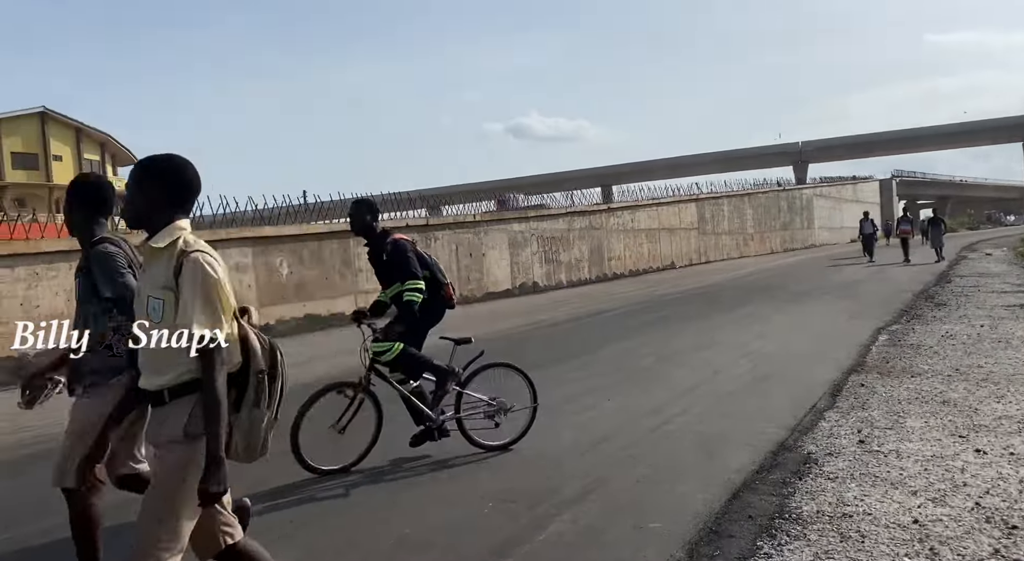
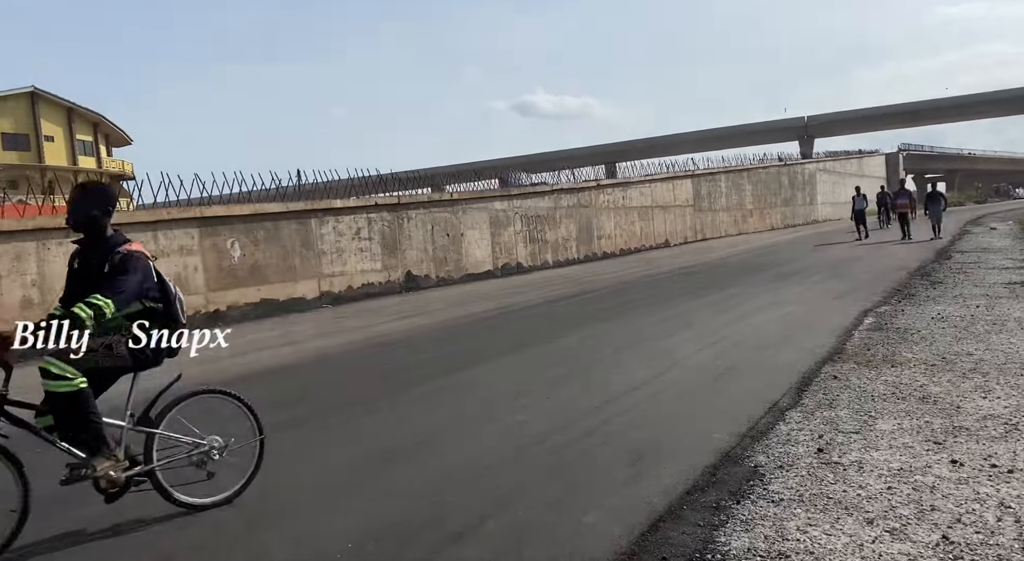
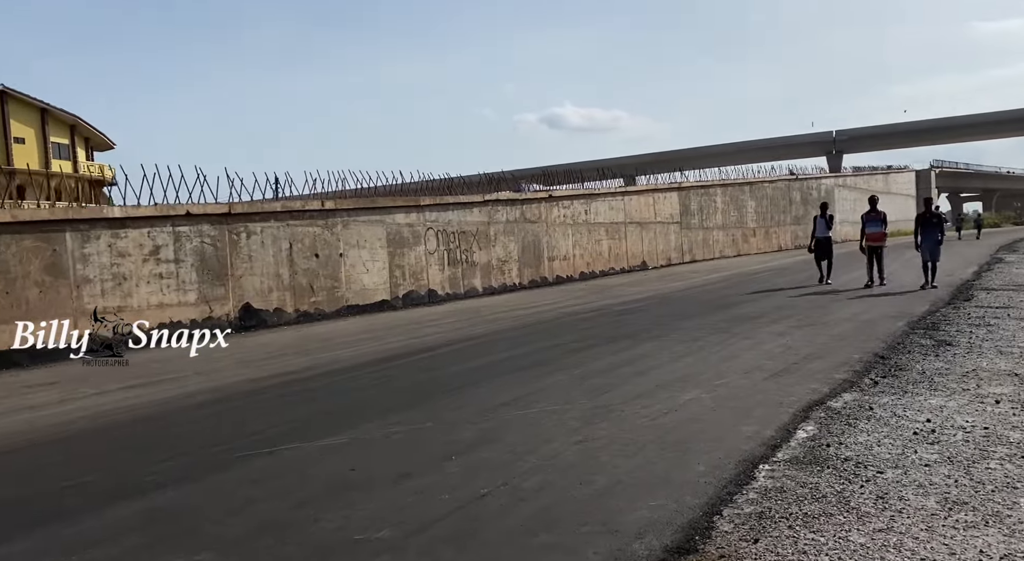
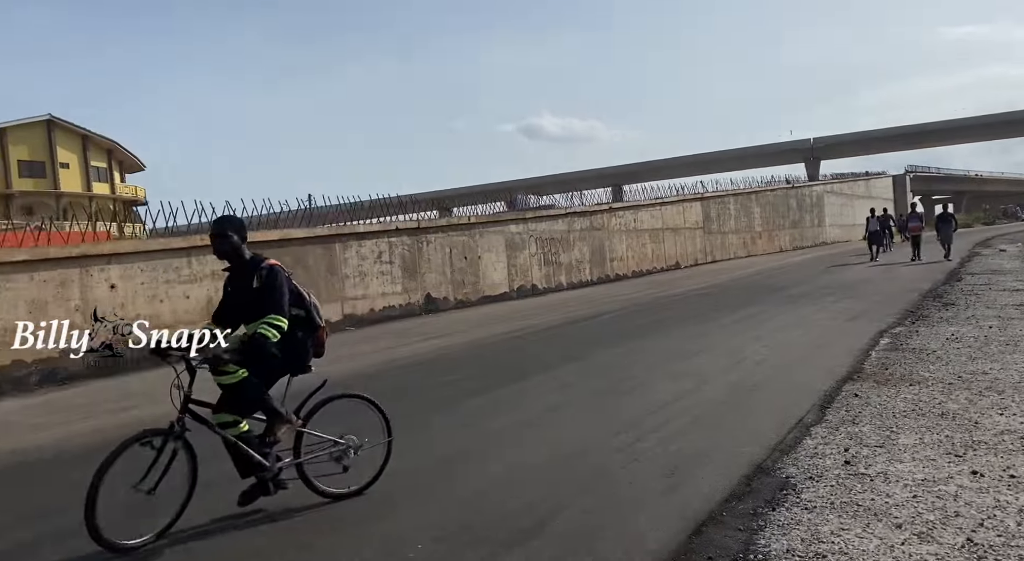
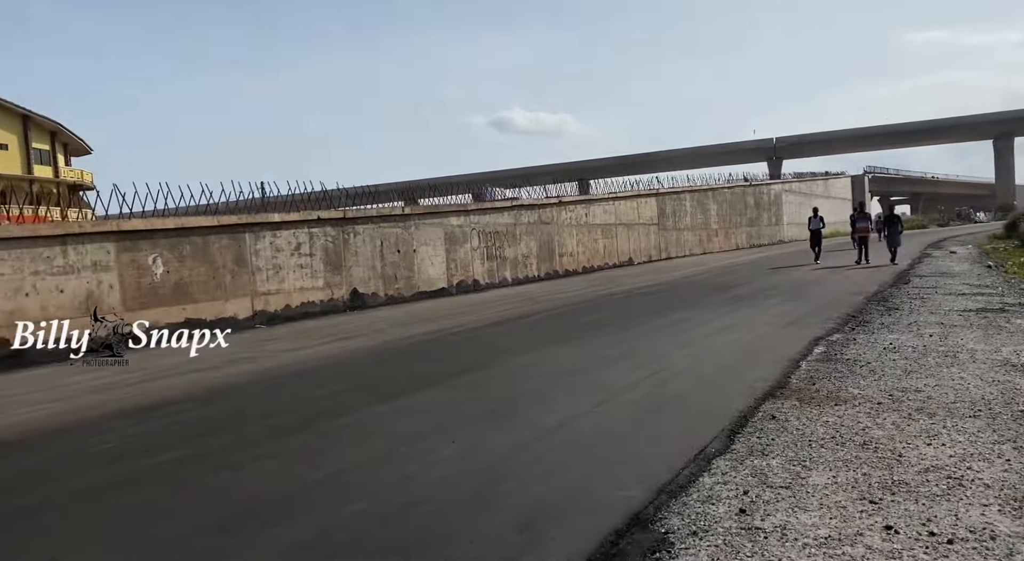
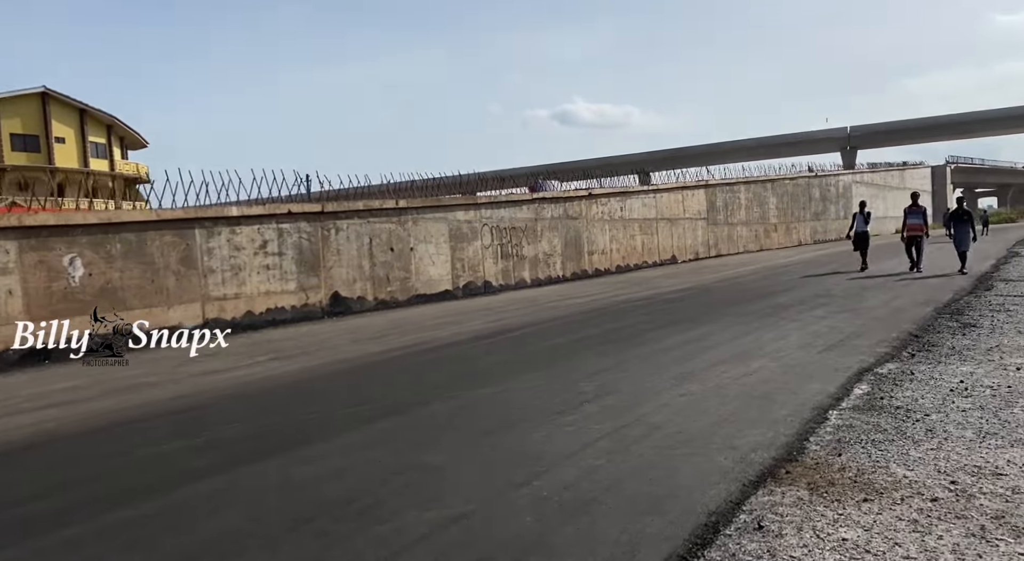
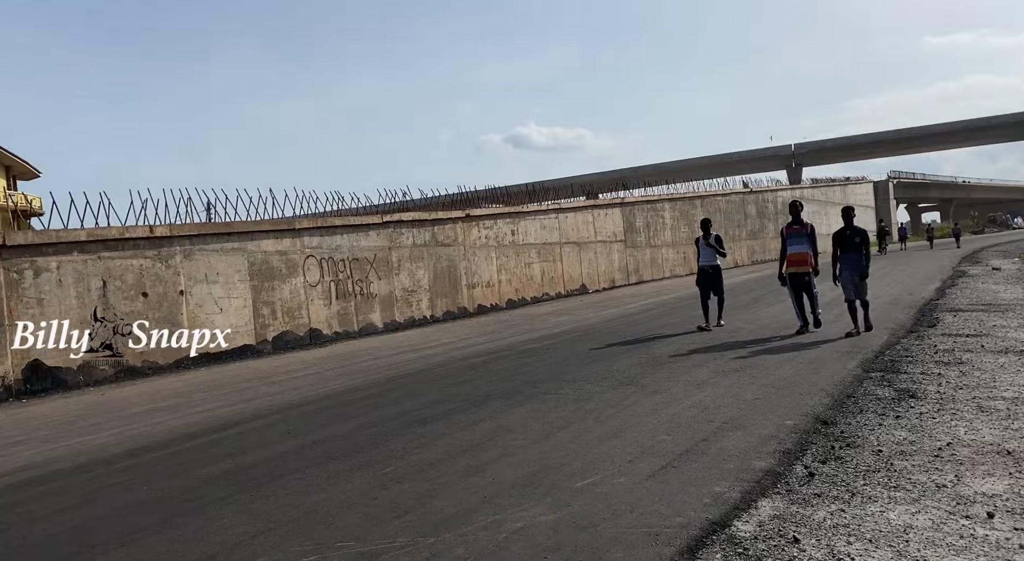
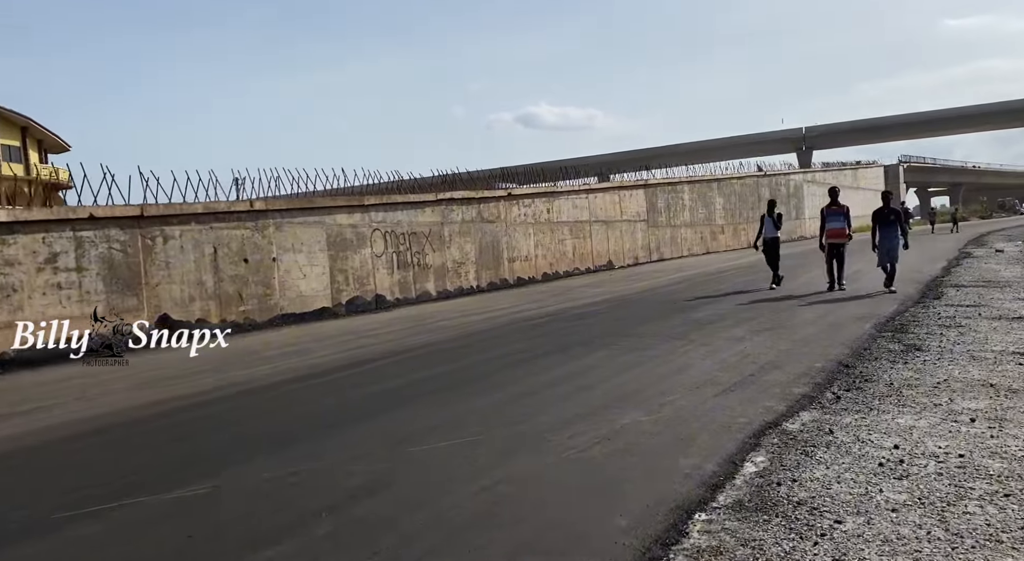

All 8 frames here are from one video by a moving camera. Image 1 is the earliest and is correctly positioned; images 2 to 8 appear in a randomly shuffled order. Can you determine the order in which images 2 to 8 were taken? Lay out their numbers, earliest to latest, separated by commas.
4, 2, 5, 6, 3, 8, 7
